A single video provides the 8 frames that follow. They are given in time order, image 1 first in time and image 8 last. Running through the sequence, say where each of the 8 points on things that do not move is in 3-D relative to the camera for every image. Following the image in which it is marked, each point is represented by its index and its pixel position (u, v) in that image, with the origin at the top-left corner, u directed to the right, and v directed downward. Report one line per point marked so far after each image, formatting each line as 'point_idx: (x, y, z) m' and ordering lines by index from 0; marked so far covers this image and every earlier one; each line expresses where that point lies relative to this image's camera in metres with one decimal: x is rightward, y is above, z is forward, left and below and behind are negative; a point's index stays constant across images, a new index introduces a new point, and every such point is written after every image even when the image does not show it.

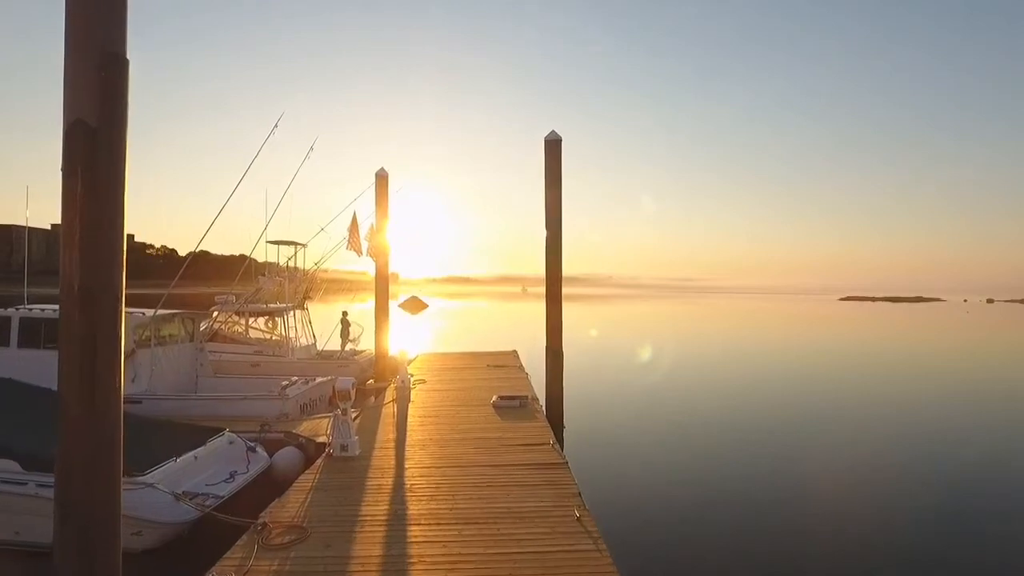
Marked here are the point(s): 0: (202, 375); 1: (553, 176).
0: (-5.3, -1.5, +11.8) m
1: (+0.6, +1.6, +10.0) m
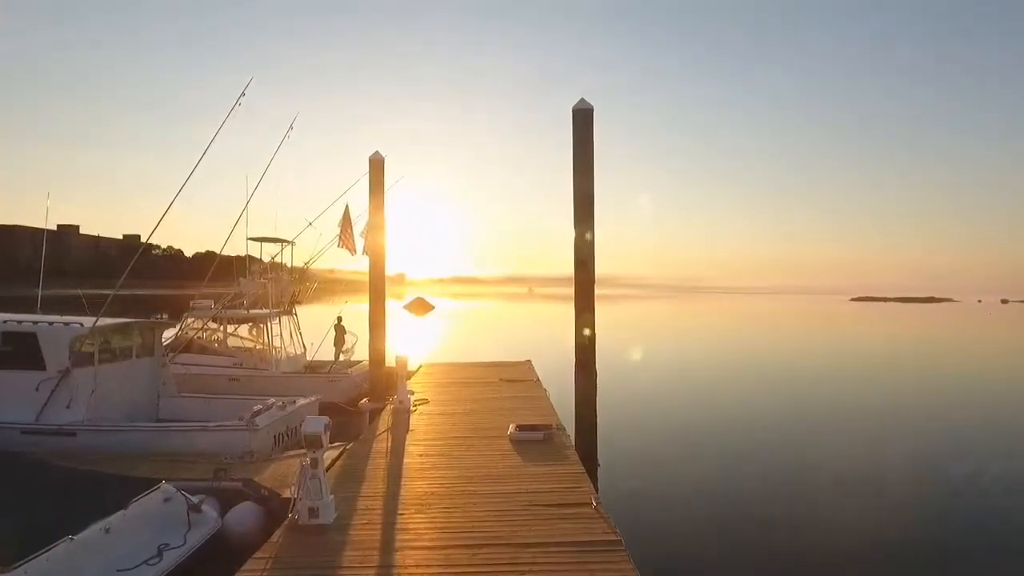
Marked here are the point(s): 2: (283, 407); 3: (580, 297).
0: (-5.0, -1.5, +10.0) m
1: (+0.8, +1.6, +8.1) m
2: (-3.0, -1.6, +9.0) m
3: (+0.8, -0.1, +8.3) m
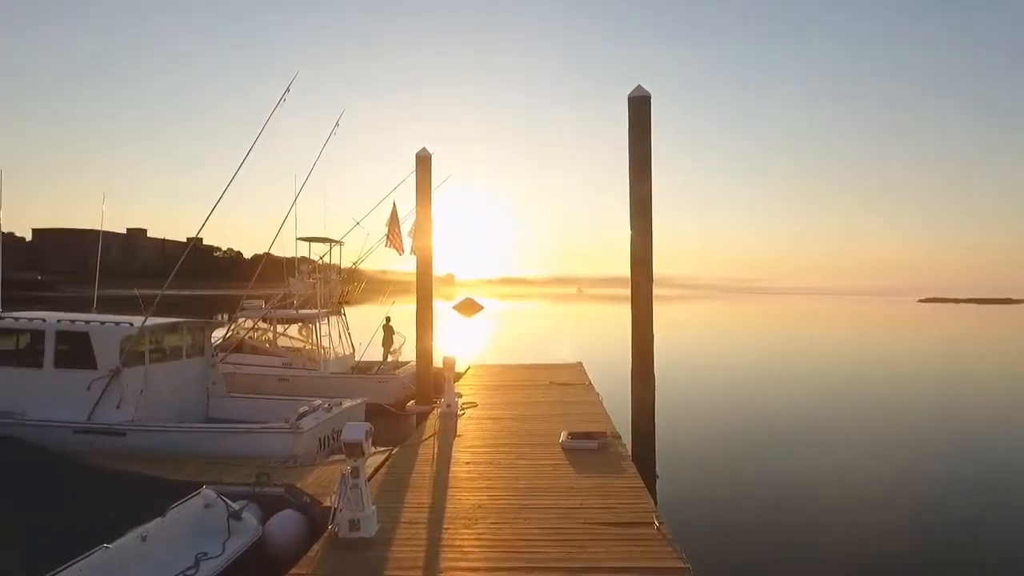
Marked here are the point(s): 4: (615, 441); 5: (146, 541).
0: (-4.3, -1.5, +9.9) m
1: (+1.4, +1.6, +7.7) m
2: (-2.3, -1.6, +8.8) m
3: (+1.4, -0.1, +7.8) m
4: (+1.2, -1.7, +7.7) m
5: (-2.6, -1.8, +4.8) m
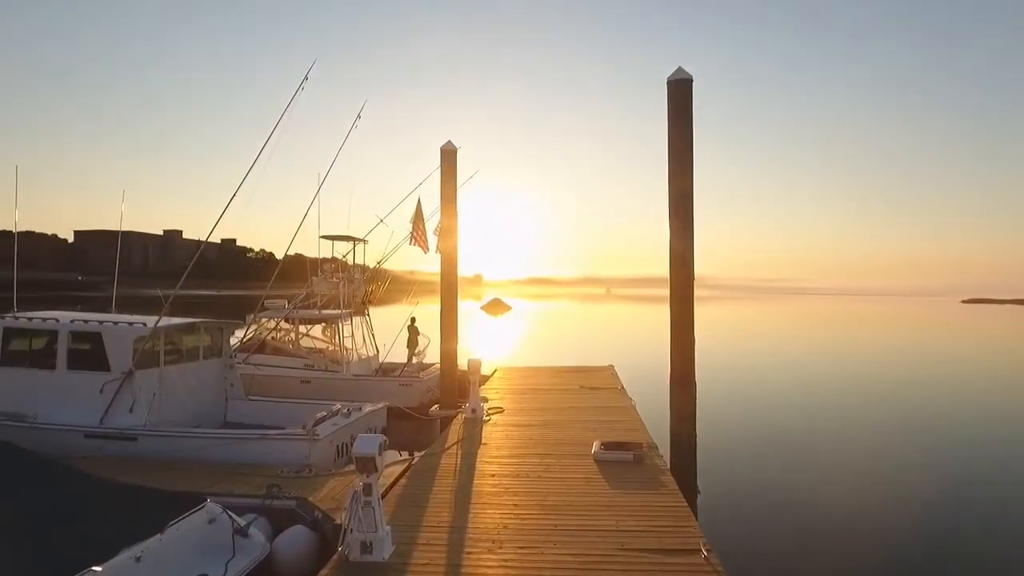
0: (-3.9, -1.5, +9.6) m
1: (+1.7, +1.6, +7.1) m
2: (-2.0, -1.5, +8.4) m
3: (+1.7, -0.1, +7.3) m
4: (+1.5, -1.7, +7.2) m
5: (-2.4, -1.7, +4.4) m
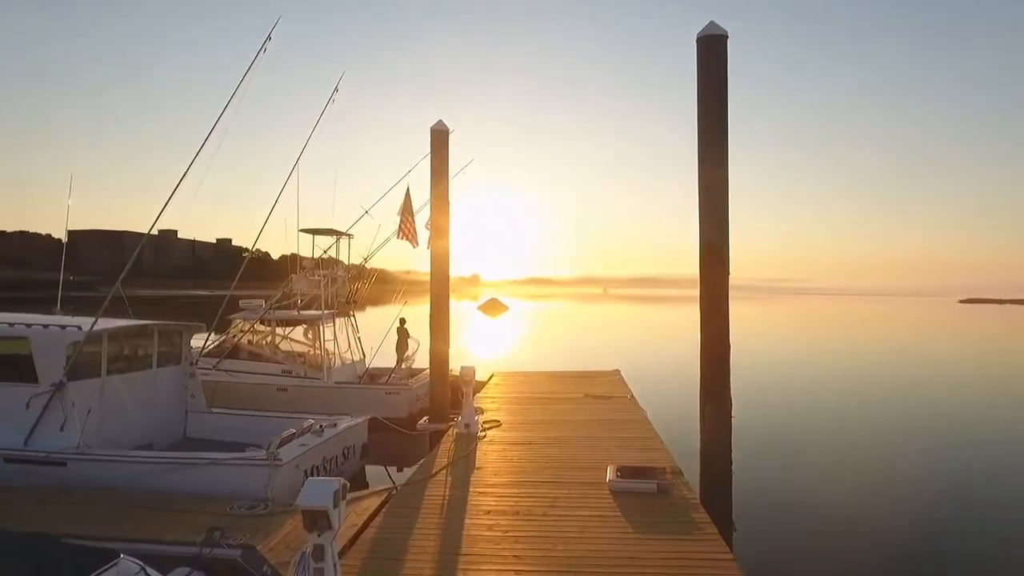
0: (-3.9, -1.5, +8.4) m
1: (+1.7, +1.6, +6.0) m
2: (-2.0, -1.5, +7.2) m
3: (+1.7, -0.1, +6.1) m
4: (+1.4, -1.7, +6.0) m
5: (-2.4, -1.7, +3.2) m
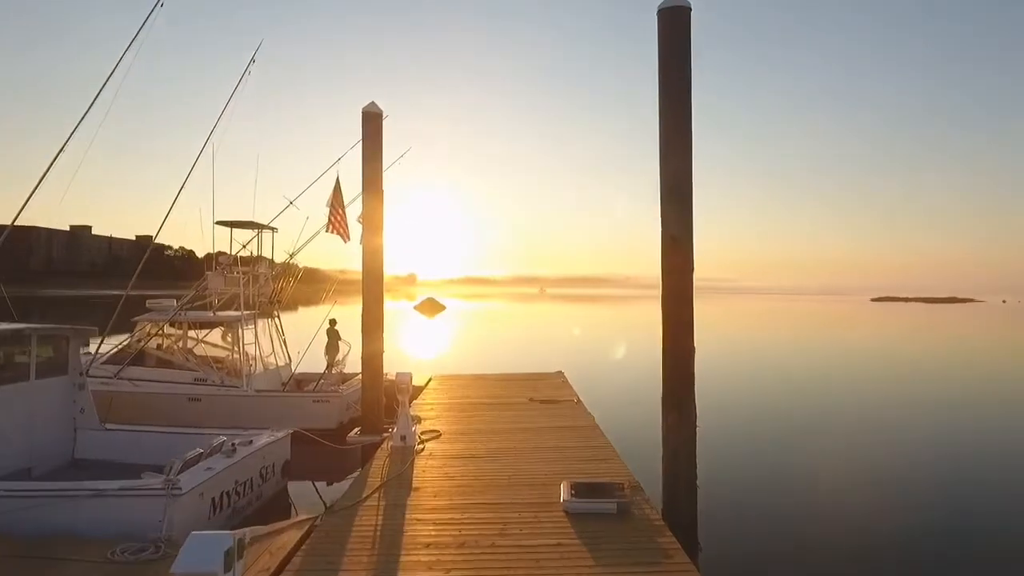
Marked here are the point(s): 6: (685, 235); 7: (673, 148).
0: (-4.5, -1.5, +7.3) m
1: (+1.3, +1.7, +5.4) m
2: (-2.5, -1.5, +6.3) m
3: (+1.3, -0.1, +5.6) m
4: (+1.0, -1.7, +5.4) m
5: (-2.5, -1.7, +2.3) m
6: (+1.4, +0.4, +5.5) m
7: (+1.3, +1.1, +5.4) m
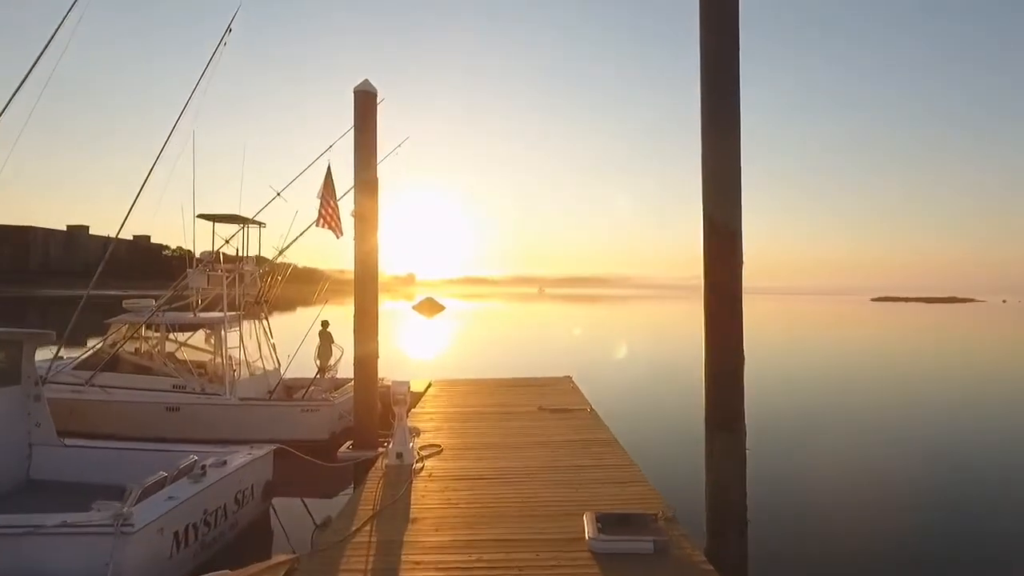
0: (-4.4, -1.5, +6.5) m
1: (+1.4, +1.7, +4.6) m
2: (-2.4, -1.5, +5.5) m
3: (+1.4, -0.1, +4.7) m
4: (+1.1, -1.7, +4.6) m
5: (-2.4, -1.7, +1.5) m
6: (+1.5, +0.4, +4.7) m
7: (+1.4, +1.2, +4.6) m
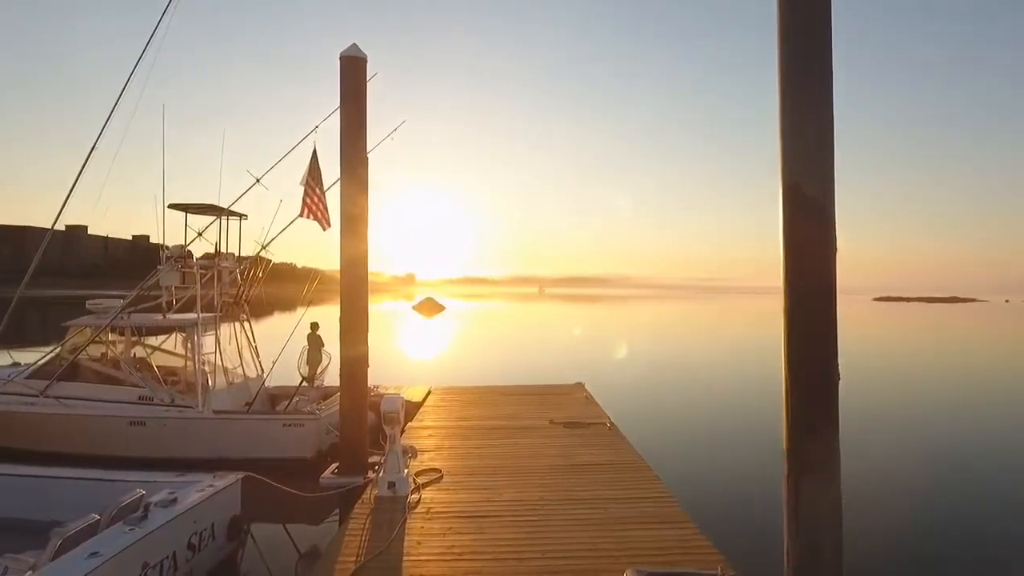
0: (-4.3, -1.4, +5.4) m
1: (+1.5, +1.7, +3.5) m
2: (-2.3, -1.5, +4.4) m
3: (+1.5, 0.0, +3.7) m
4: (+1.2, -1.7, +3.5) m
5: (-2.3, -1.7, +0.4) m
6: (+1.6, +0.5, +3.7) m
7: (+1.5, +1.2, +3.6) m
